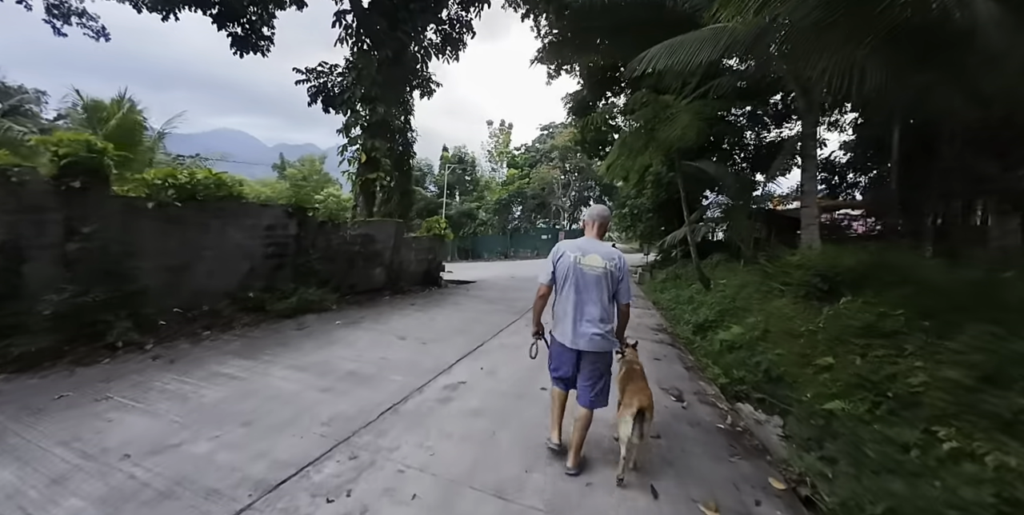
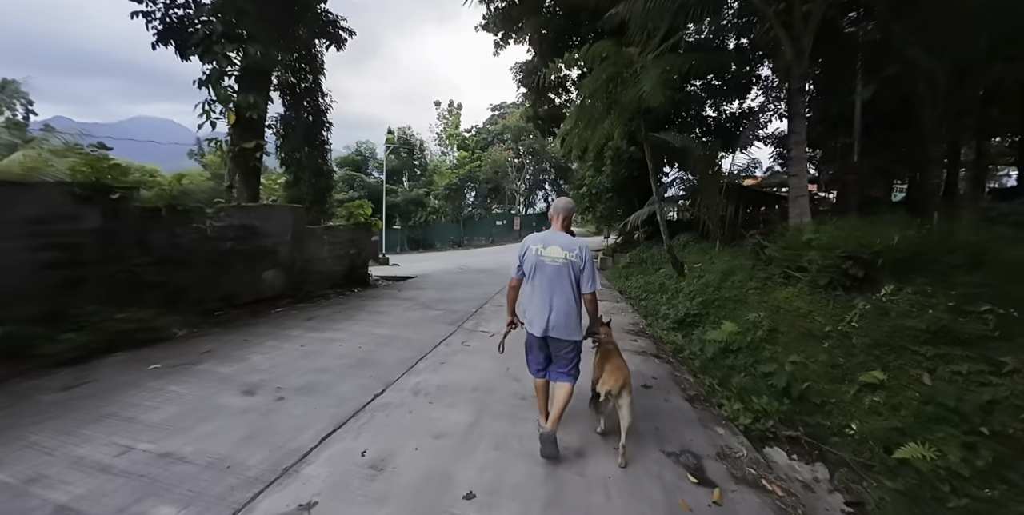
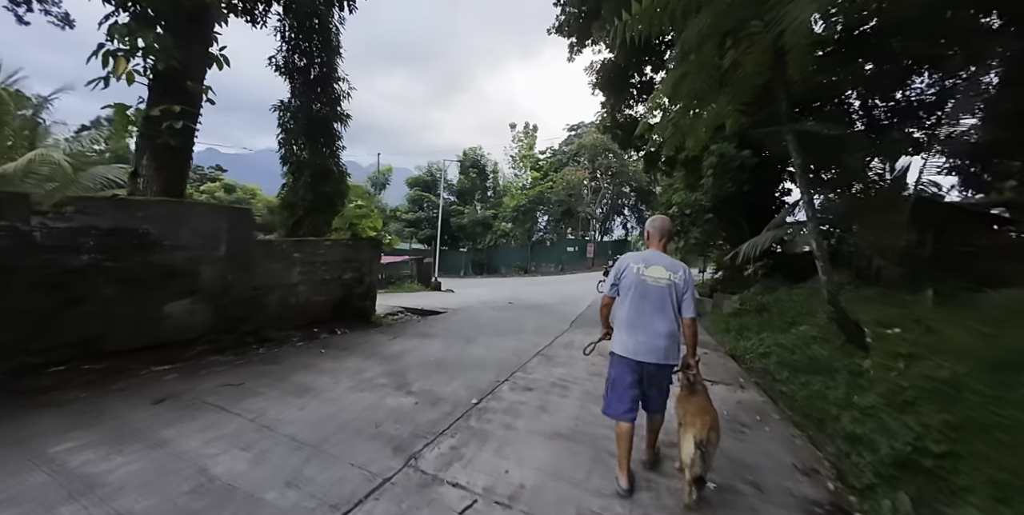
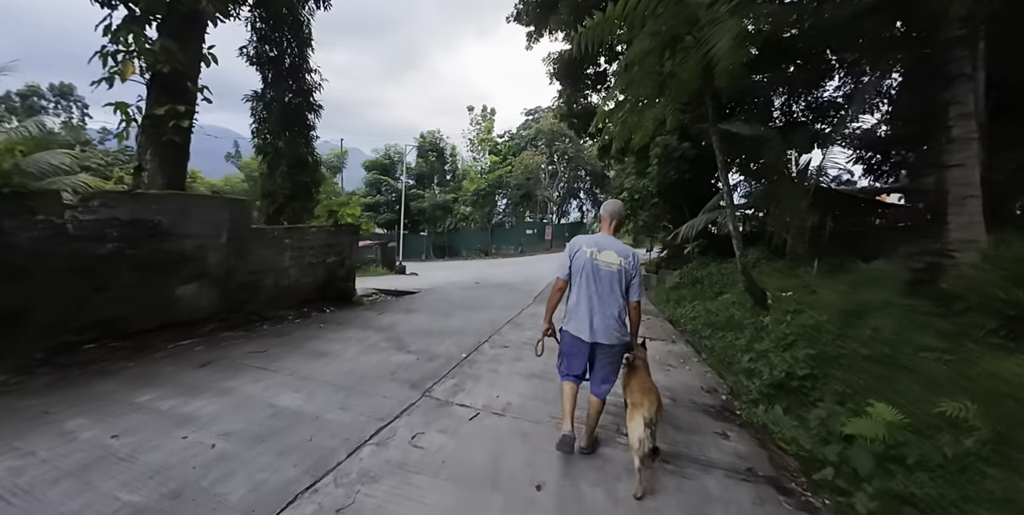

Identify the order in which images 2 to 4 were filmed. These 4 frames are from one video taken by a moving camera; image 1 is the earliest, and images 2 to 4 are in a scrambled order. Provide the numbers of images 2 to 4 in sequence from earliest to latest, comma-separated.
2, 4, 3
